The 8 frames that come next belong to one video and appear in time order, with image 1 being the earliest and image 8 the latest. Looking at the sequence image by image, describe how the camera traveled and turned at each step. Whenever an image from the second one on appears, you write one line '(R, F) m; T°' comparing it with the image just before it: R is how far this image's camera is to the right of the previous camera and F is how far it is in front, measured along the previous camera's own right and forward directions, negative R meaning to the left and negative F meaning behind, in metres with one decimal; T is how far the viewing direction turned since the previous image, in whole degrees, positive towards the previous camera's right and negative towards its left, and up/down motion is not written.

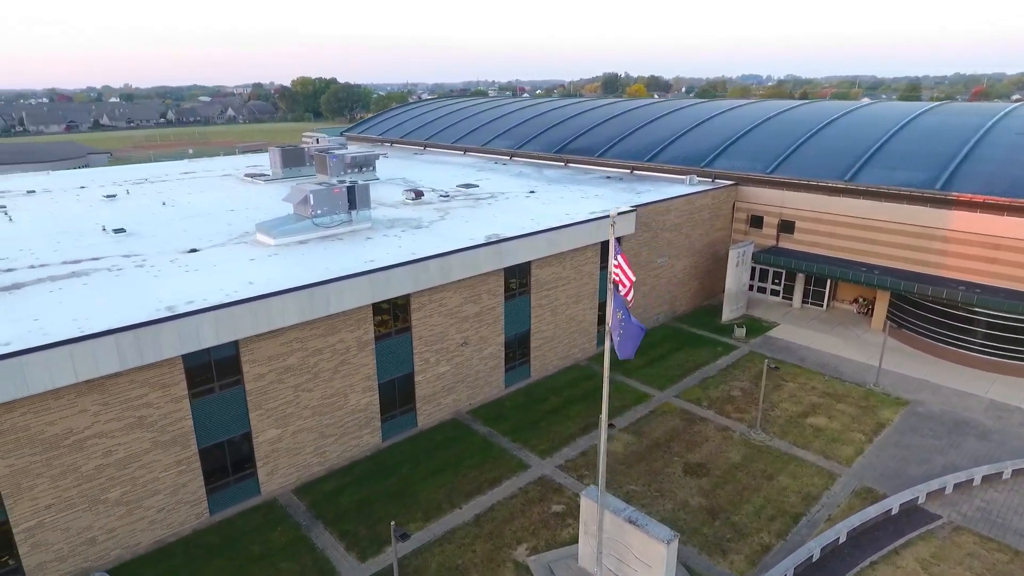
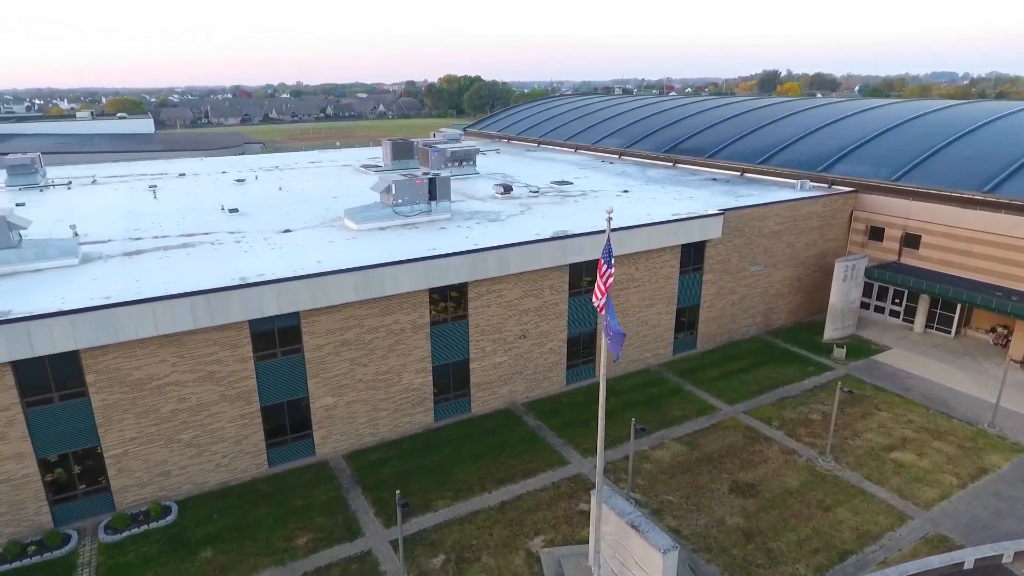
(+2.5, 0.0) m; -12°
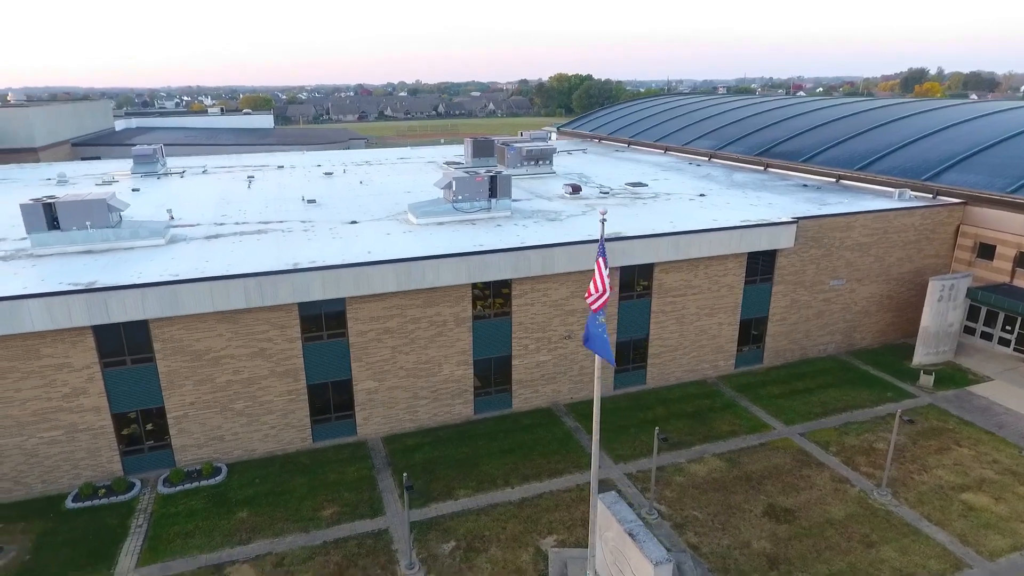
(+2.0, 0.0) m; -9°
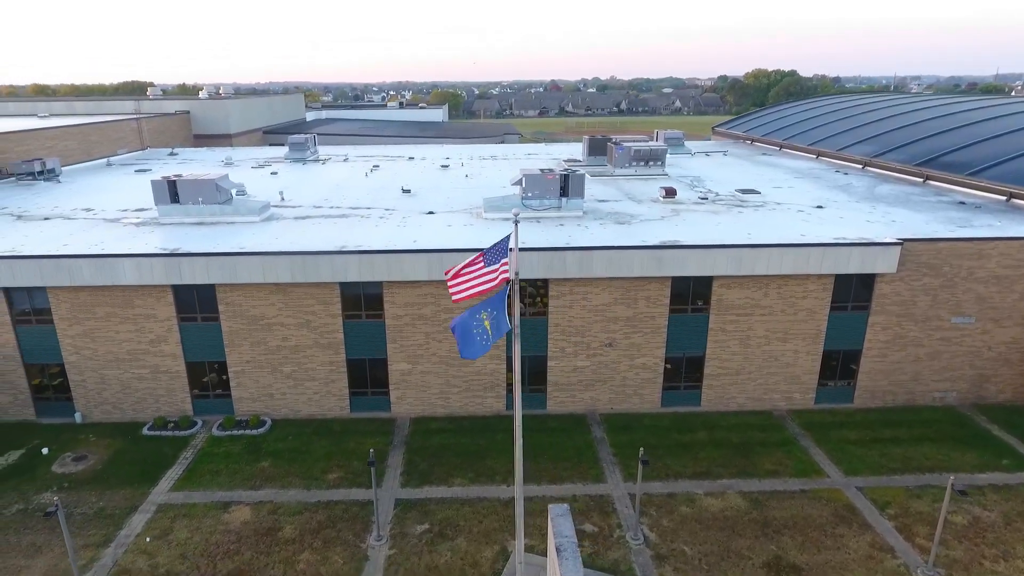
(+4.6, +0.6) m; -16°
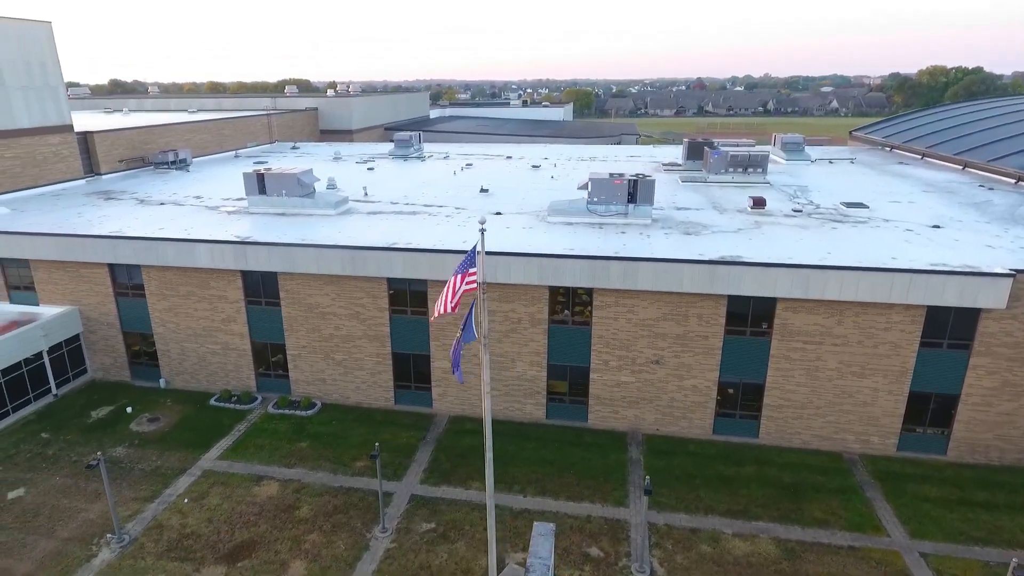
(+2.8, +0.6) m; -12°
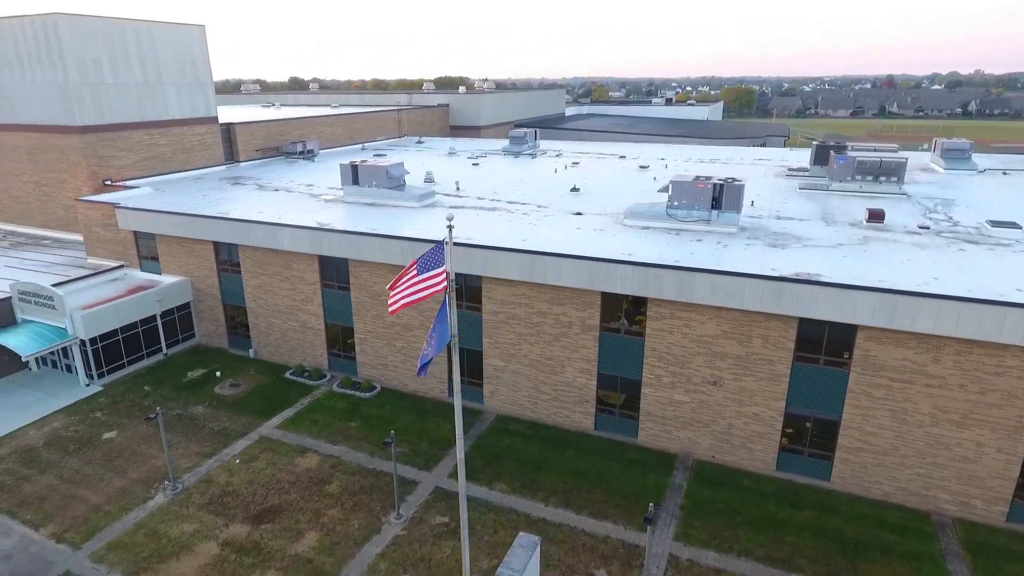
(+3.0, +0.8) m; -13°
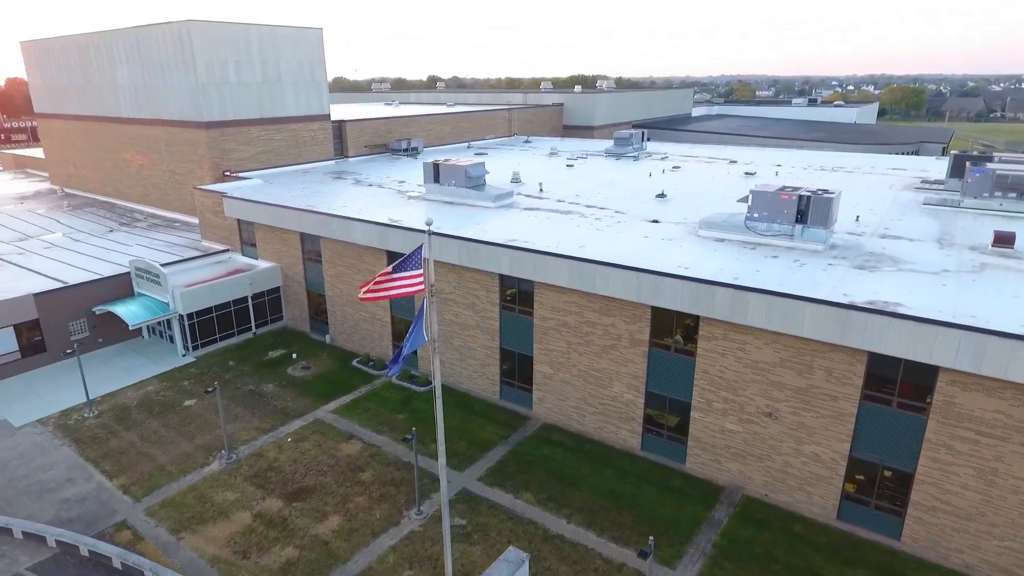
(+2.5, +0.6) m; -12°
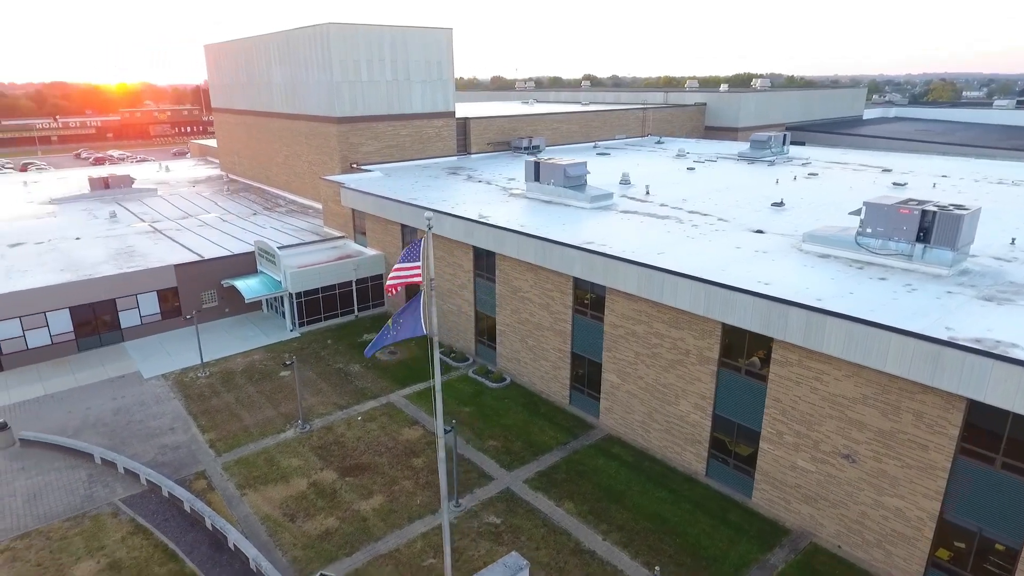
(+2.5, +0.6) m; -14°
